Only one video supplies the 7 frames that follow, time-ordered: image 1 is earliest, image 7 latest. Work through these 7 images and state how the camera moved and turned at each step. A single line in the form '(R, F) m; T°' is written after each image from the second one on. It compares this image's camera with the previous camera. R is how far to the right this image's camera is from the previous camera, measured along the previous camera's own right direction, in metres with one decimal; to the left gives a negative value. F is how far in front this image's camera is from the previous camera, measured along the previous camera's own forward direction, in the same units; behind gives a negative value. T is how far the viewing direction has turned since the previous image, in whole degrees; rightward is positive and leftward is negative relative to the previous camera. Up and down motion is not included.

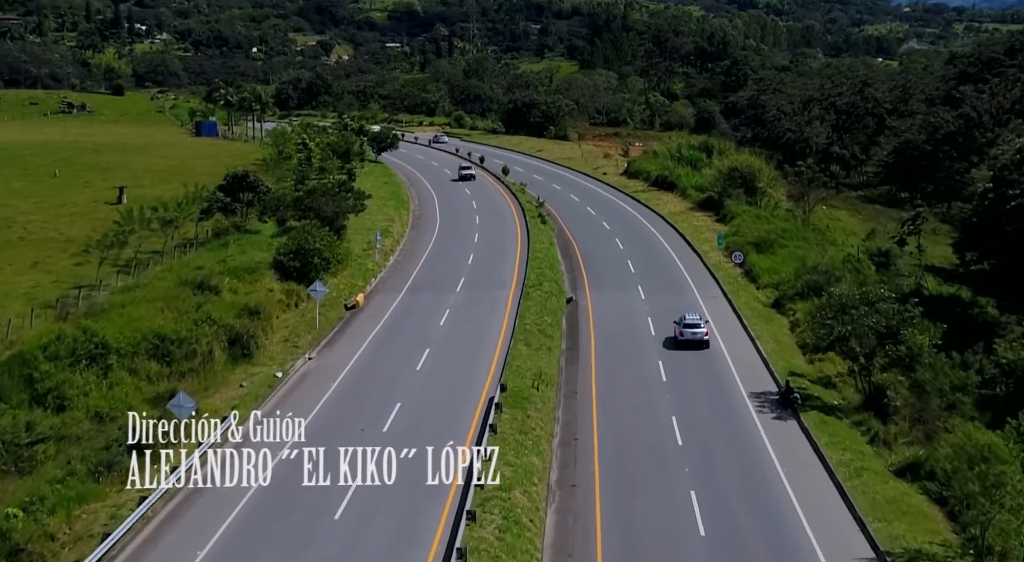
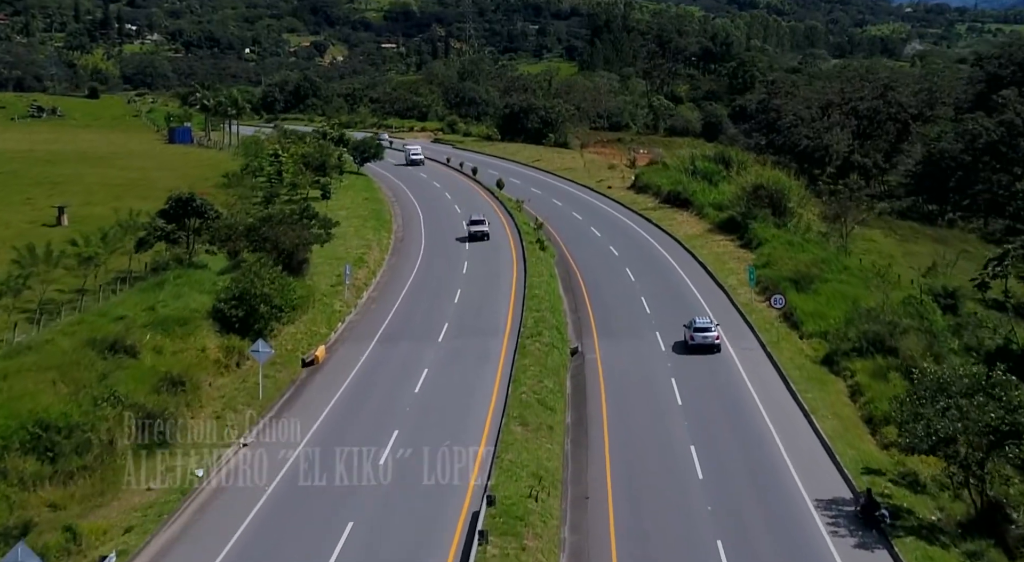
(+0.2, +11.5) m; 0°
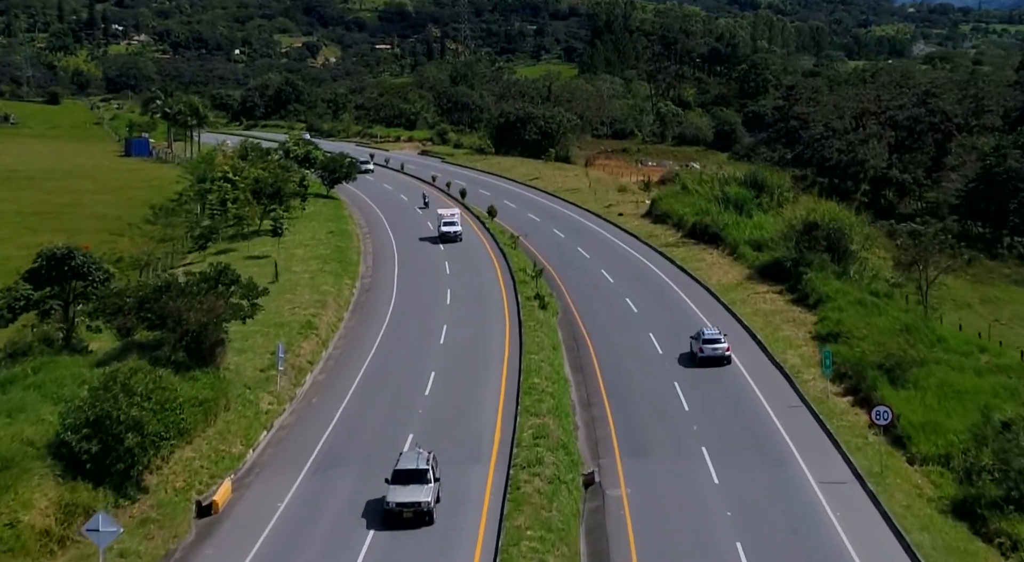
(+0.3, +16.6) m; 0°
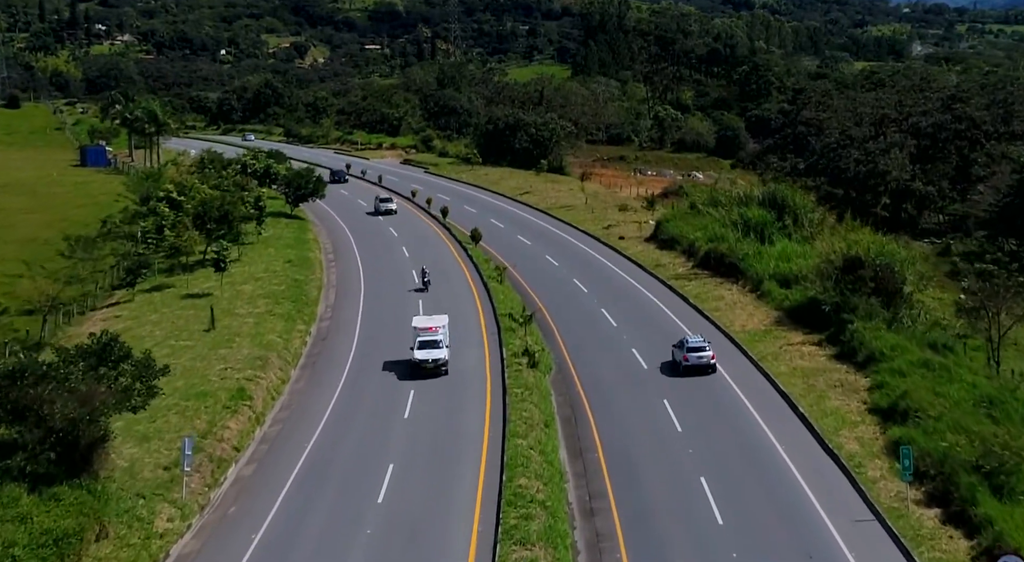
(+0.4, +11.3) m; 0°
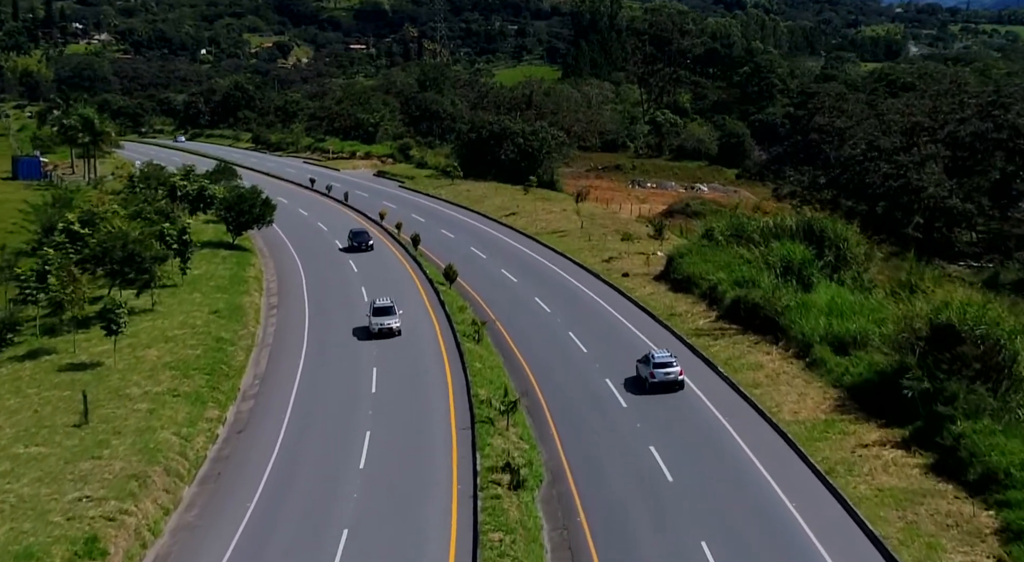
(+0.4, +14.4) m; 0°
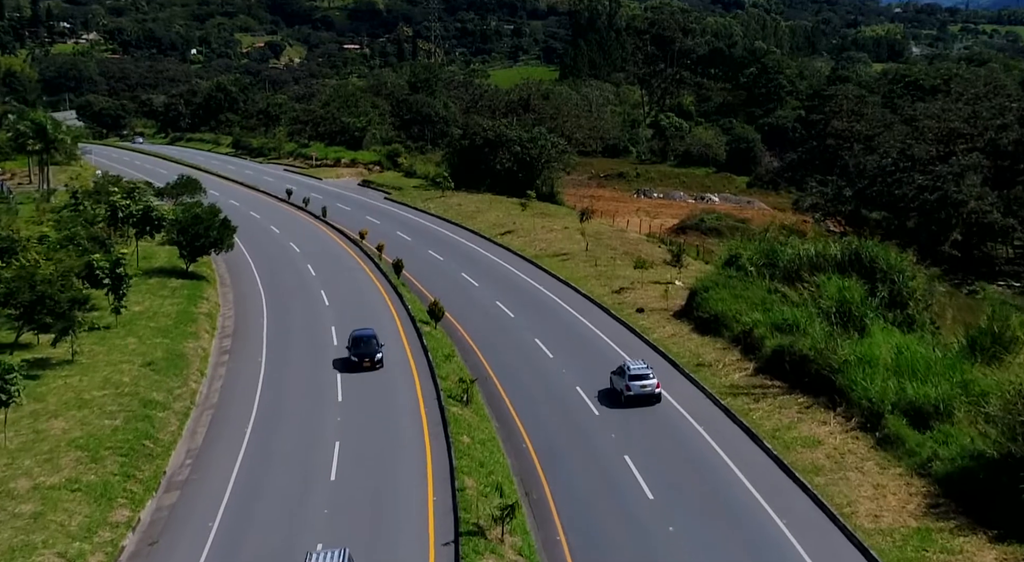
(0.0, +10.2) m; 0°
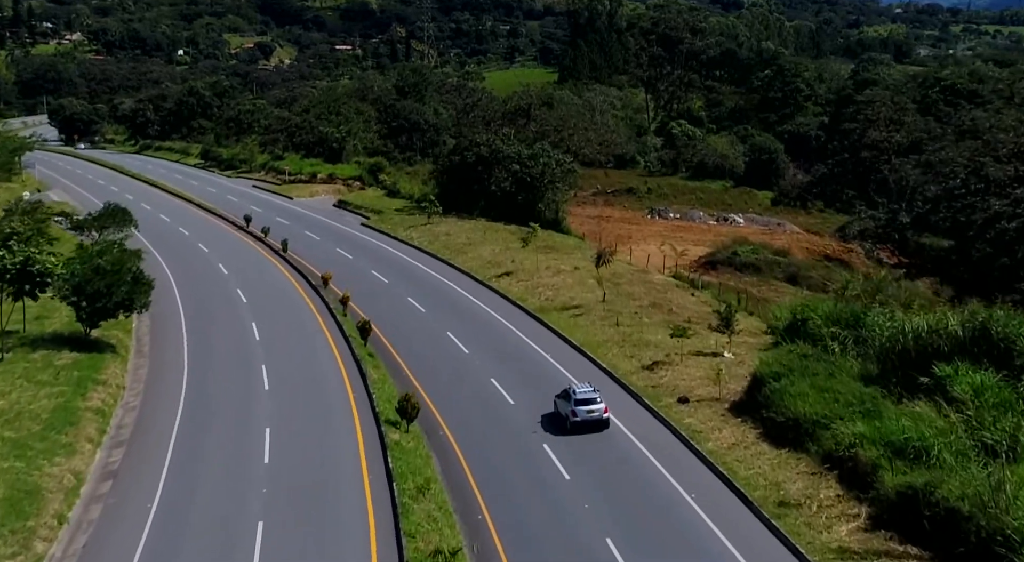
(-0.1, +15.8) m; 0°
